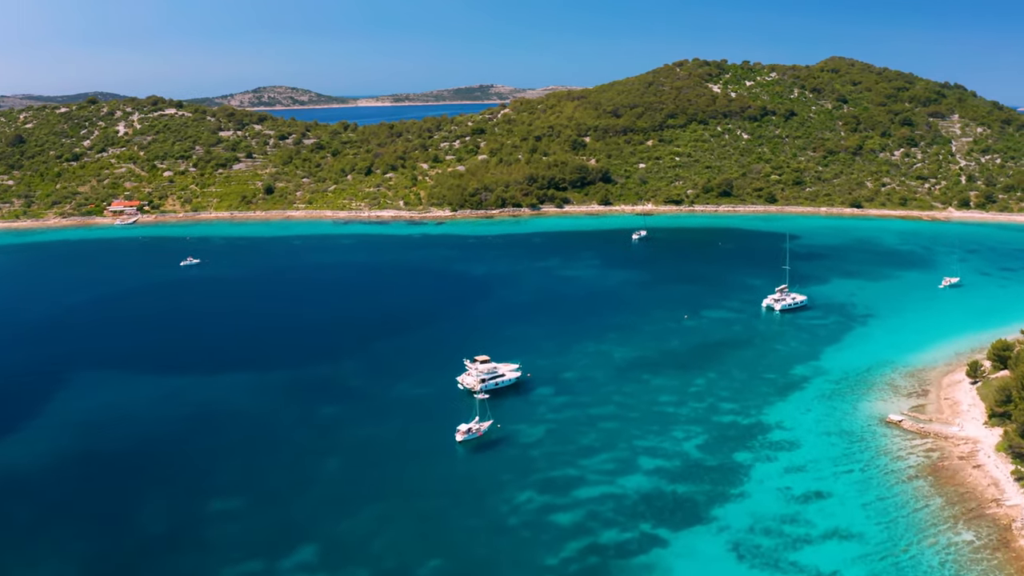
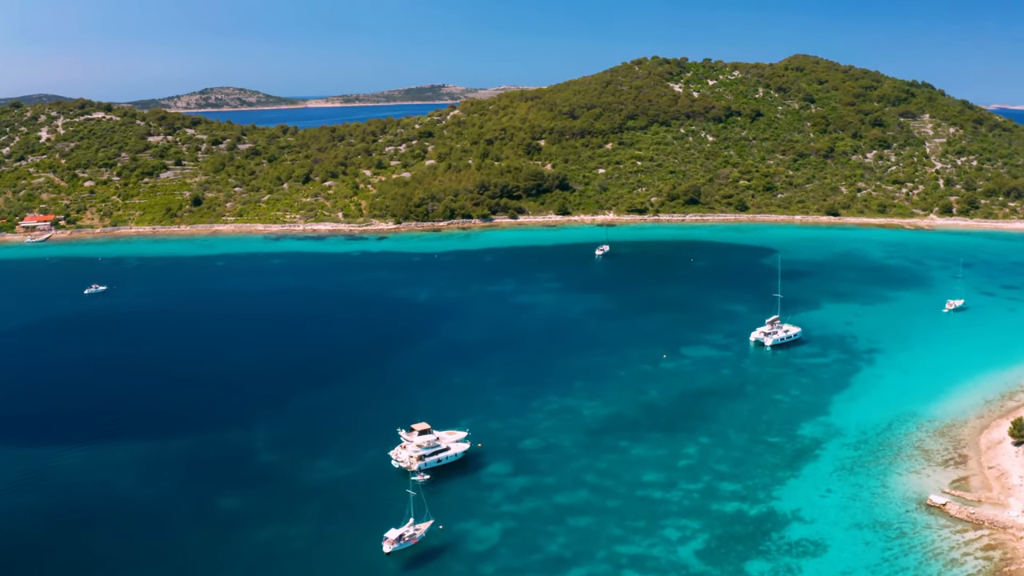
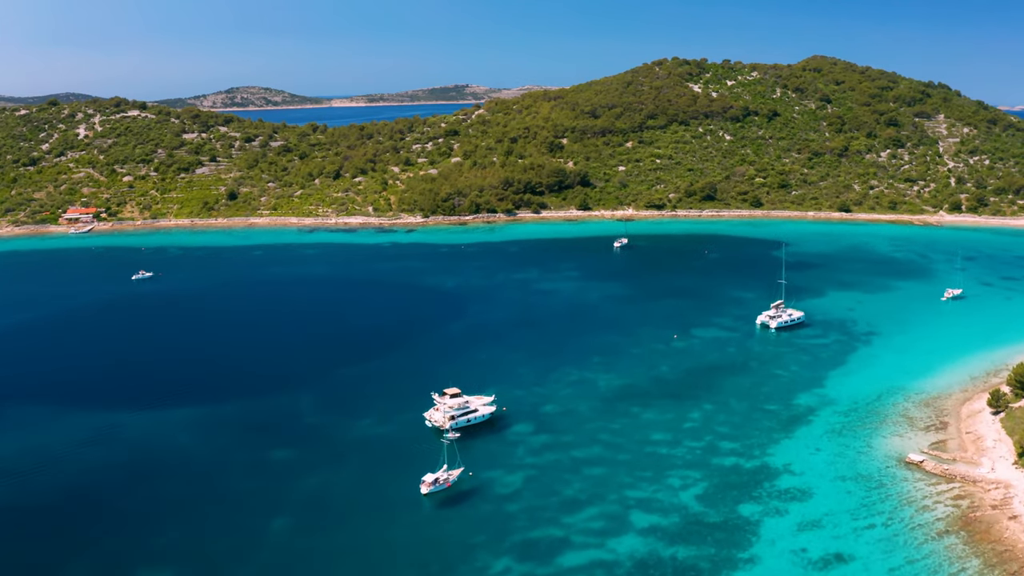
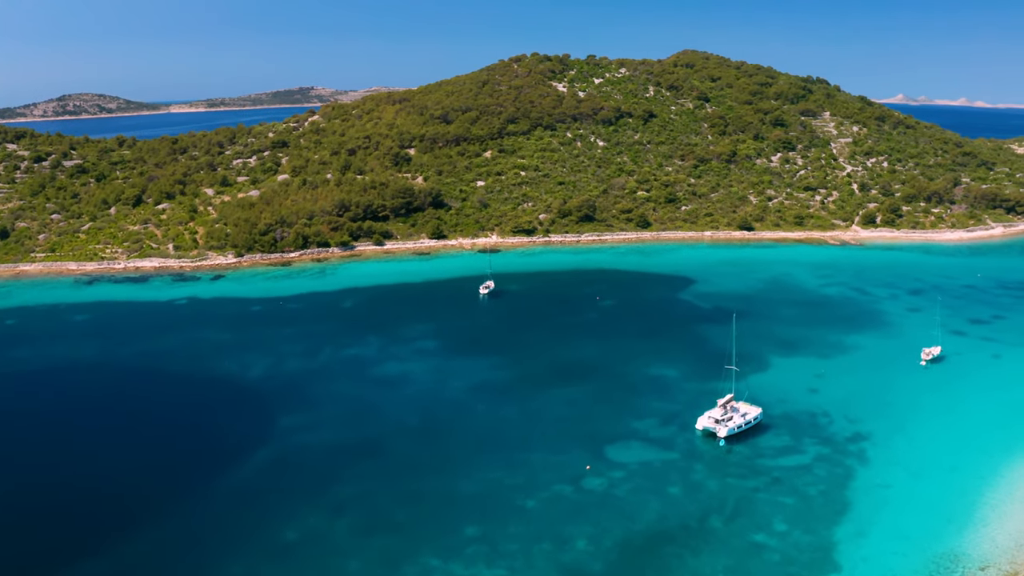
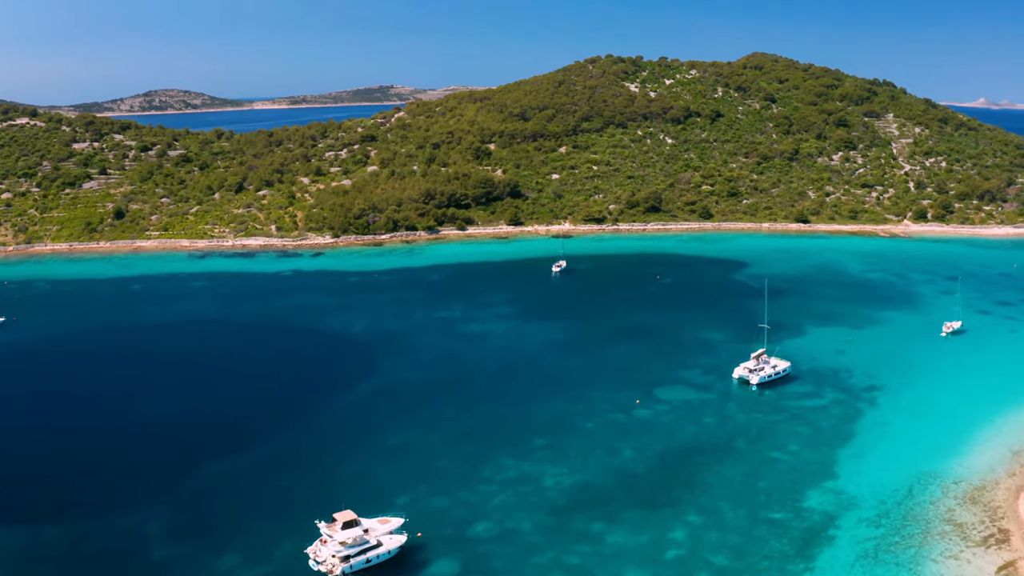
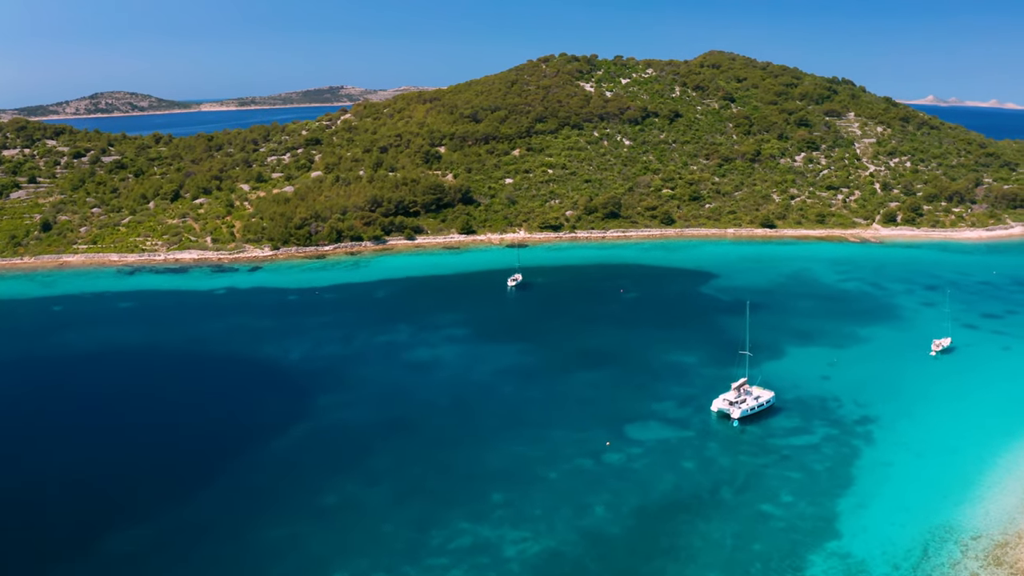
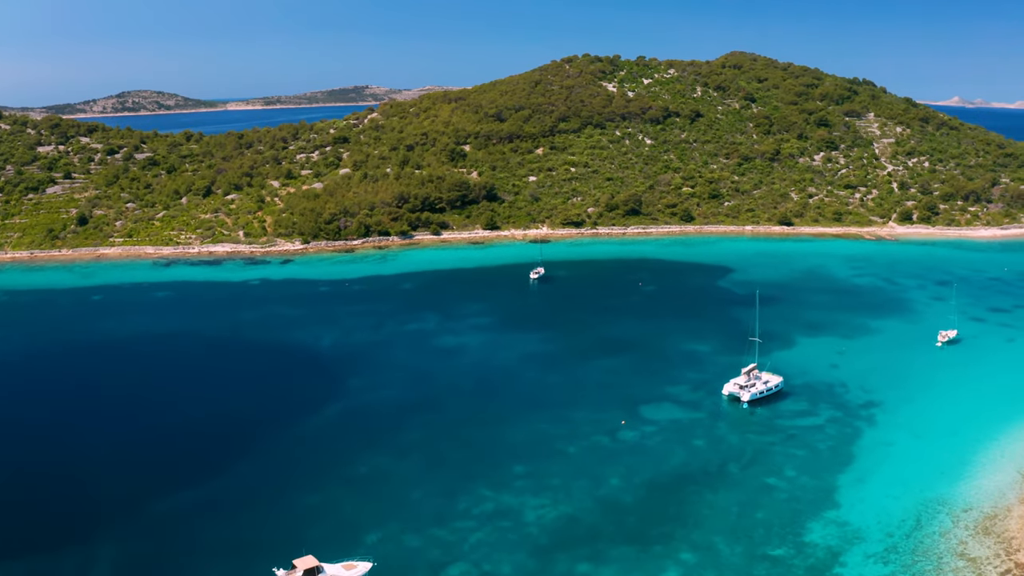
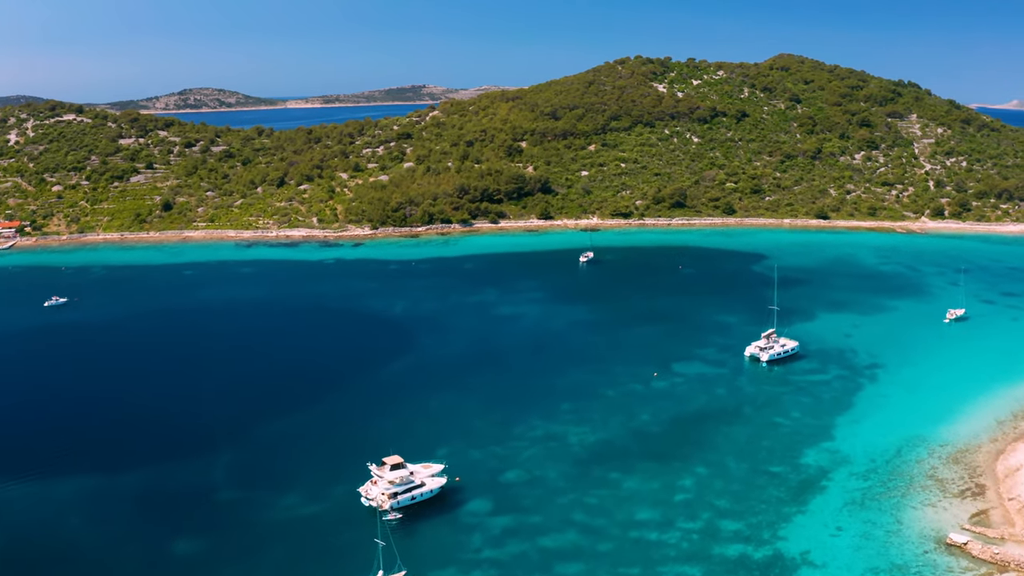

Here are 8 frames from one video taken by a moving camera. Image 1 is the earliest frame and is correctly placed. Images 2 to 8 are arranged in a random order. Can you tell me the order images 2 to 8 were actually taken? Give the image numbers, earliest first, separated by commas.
3, 2, 8, 5, 7, 6, 4
